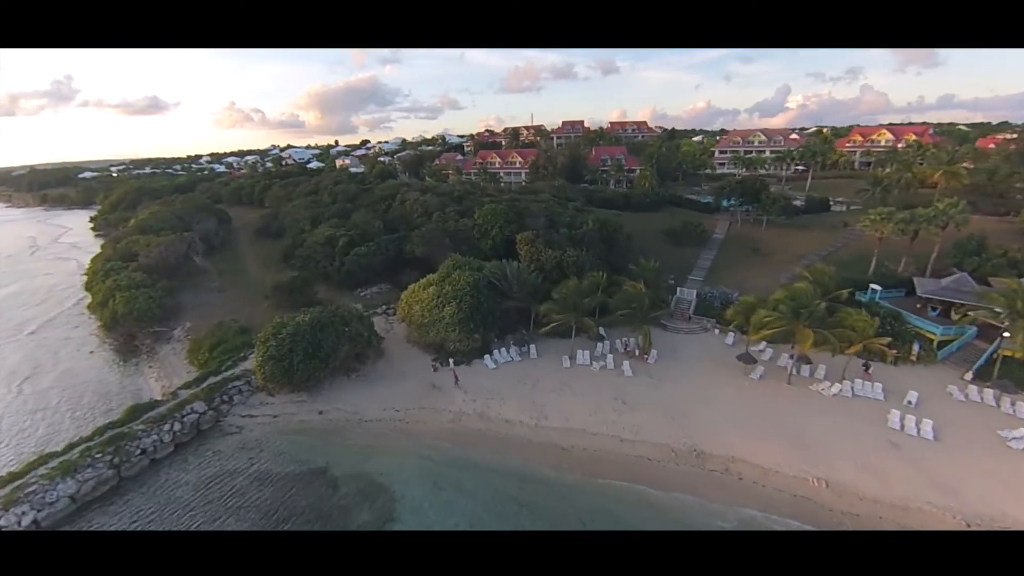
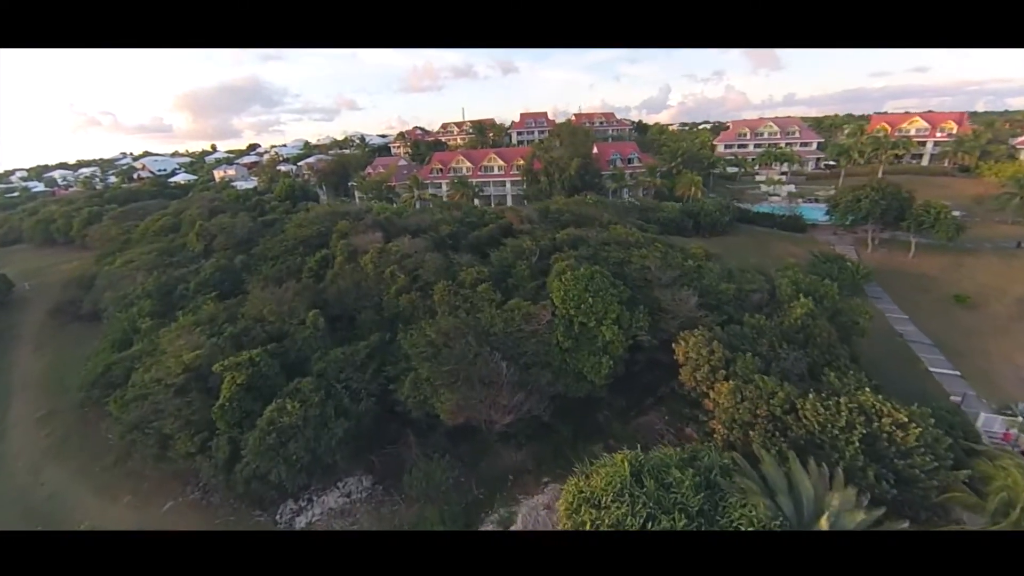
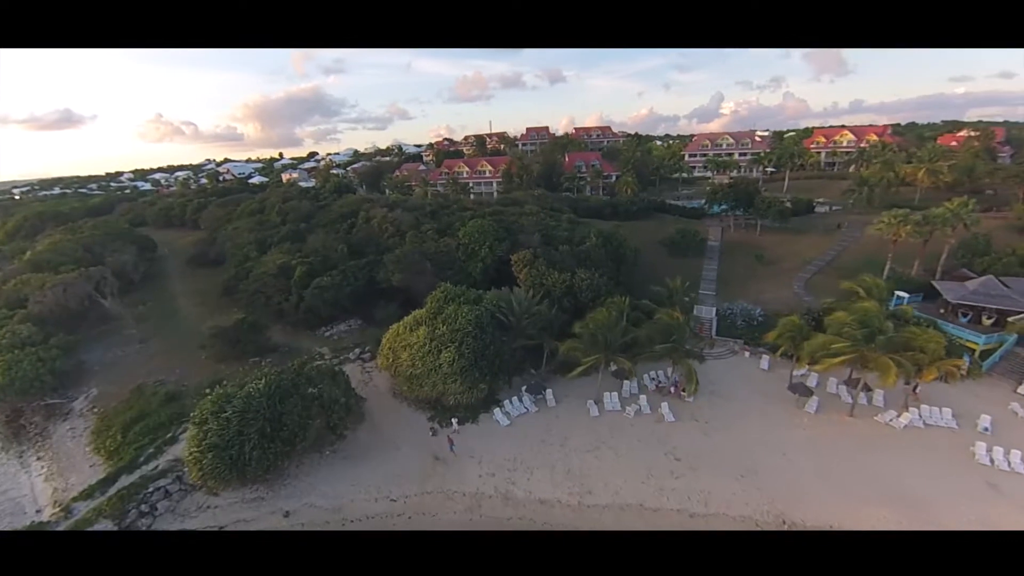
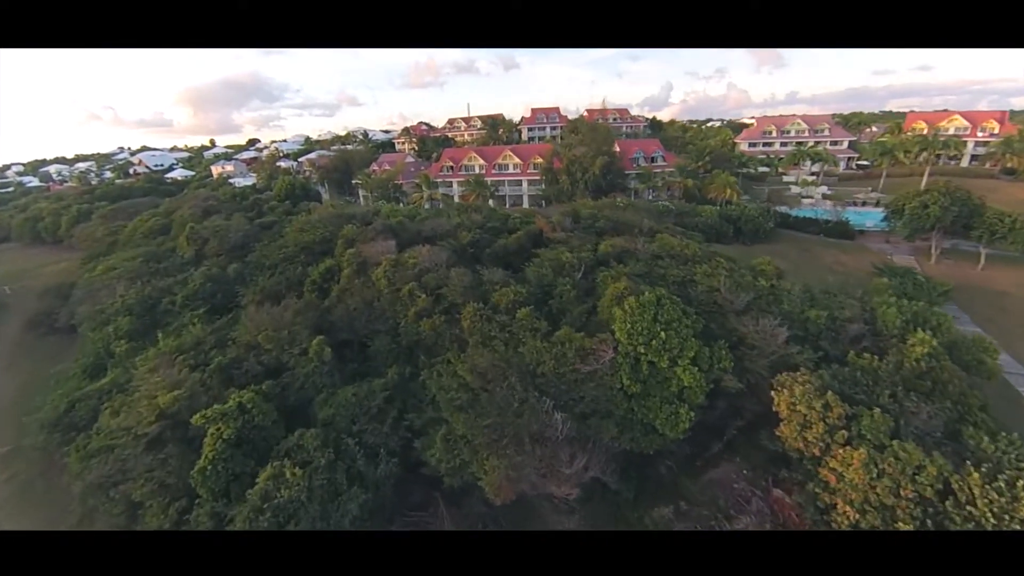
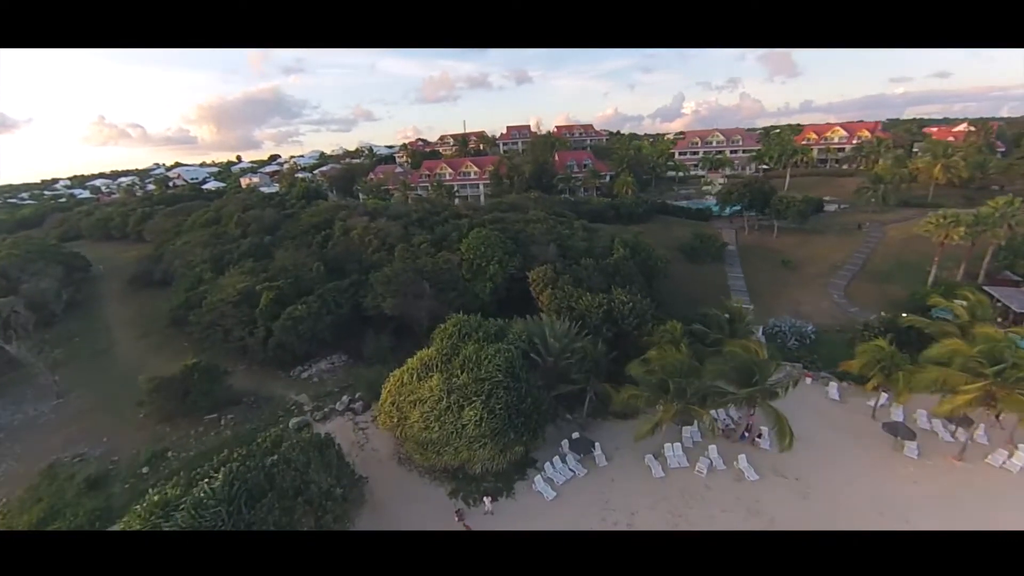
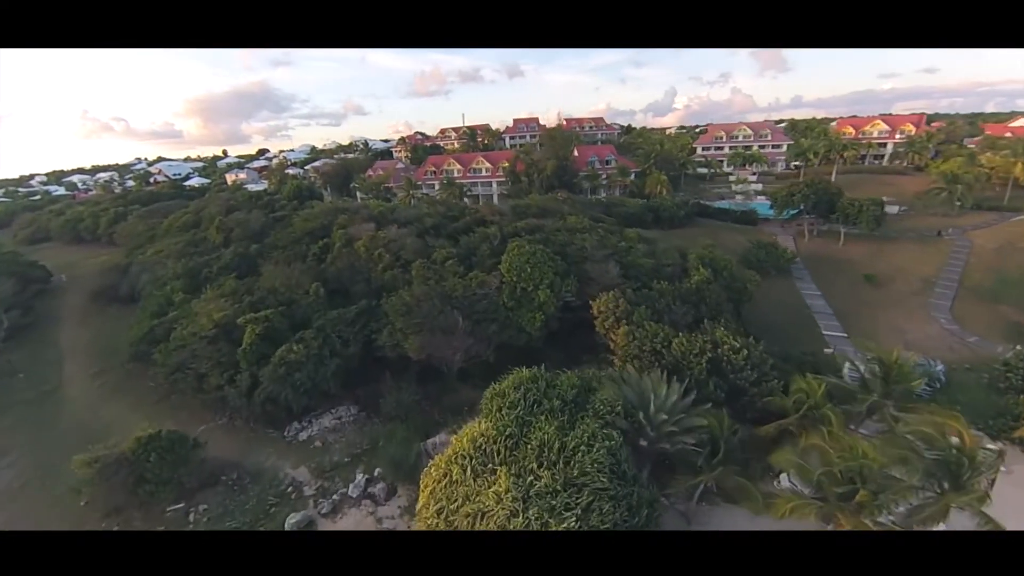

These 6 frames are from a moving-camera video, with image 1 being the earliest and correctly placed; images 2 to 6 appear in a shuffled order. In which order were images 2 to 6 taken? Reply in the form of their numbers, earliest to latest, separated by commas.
3, 5, 6, 2, 4
